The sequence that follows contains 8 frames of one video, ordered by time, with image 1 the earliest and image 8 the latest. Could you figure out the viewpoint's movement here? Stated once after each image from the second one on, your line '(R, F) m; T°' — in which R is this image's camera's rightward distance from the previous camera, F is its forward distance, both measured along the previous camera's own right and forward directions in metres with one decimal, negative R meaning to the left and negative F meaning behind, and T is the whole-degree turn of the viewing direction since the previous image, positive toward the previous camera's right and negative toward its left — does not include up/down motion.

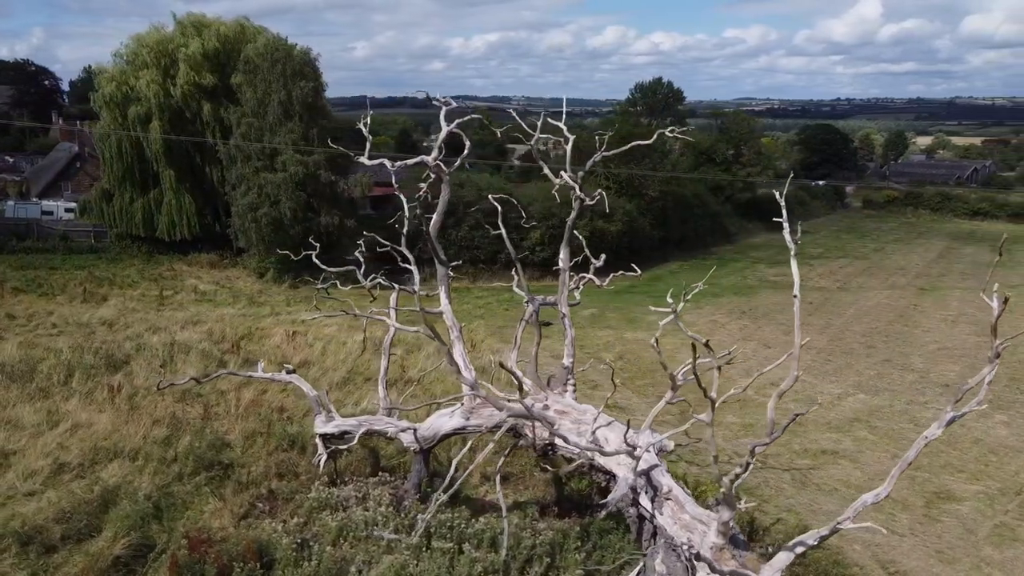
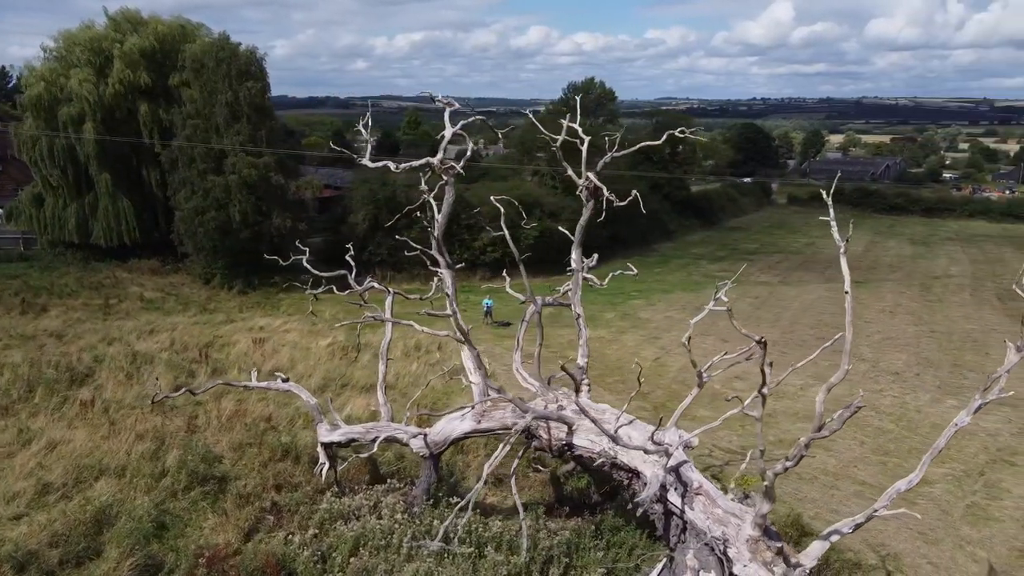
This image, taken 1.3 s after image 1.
(-0.5, 0.0) m; +5°
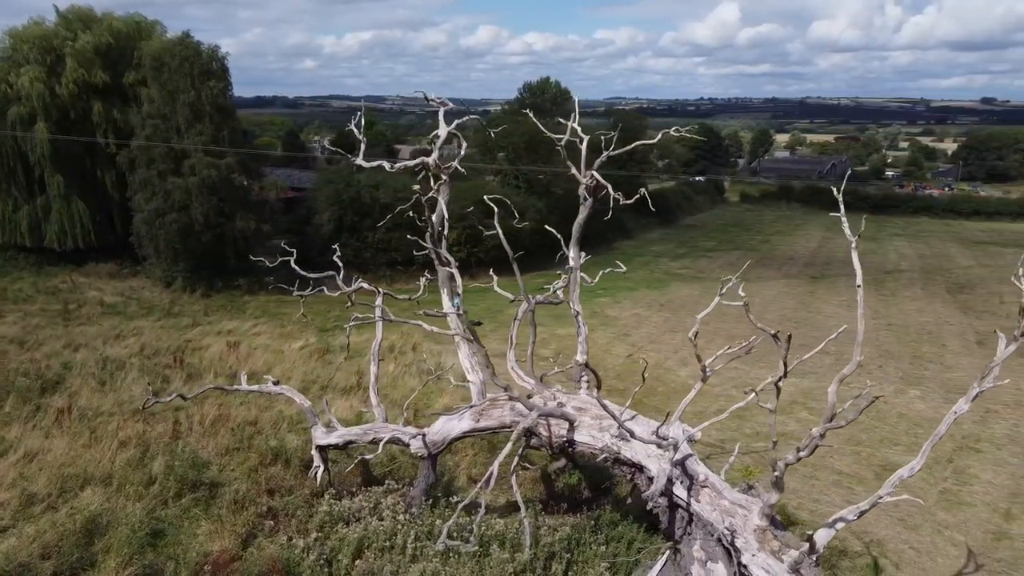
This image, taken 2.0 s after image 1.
(-0.3, 0.0) m; +3°
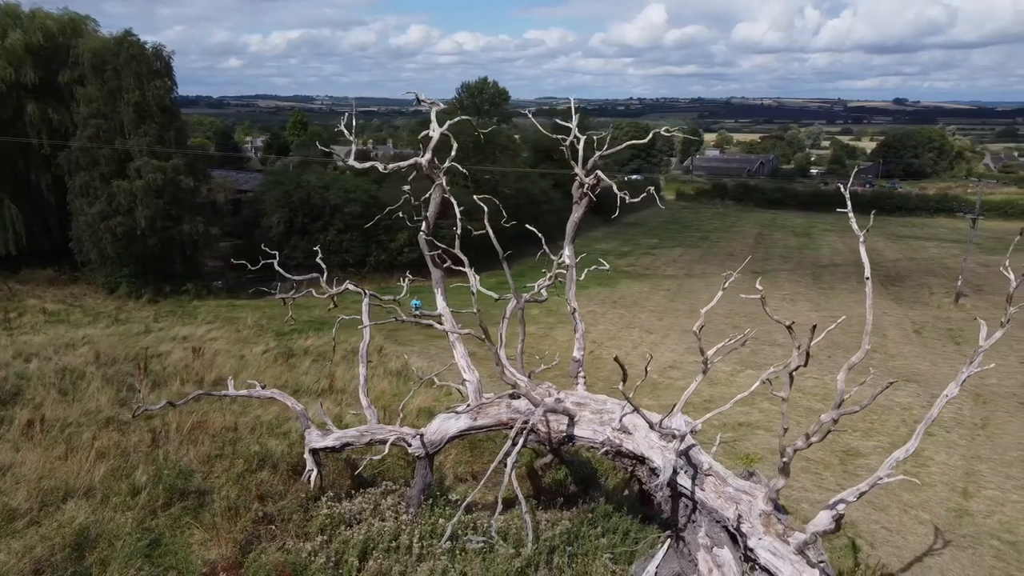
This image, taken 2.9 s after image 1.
(-0.4, 0.0) m; +4°
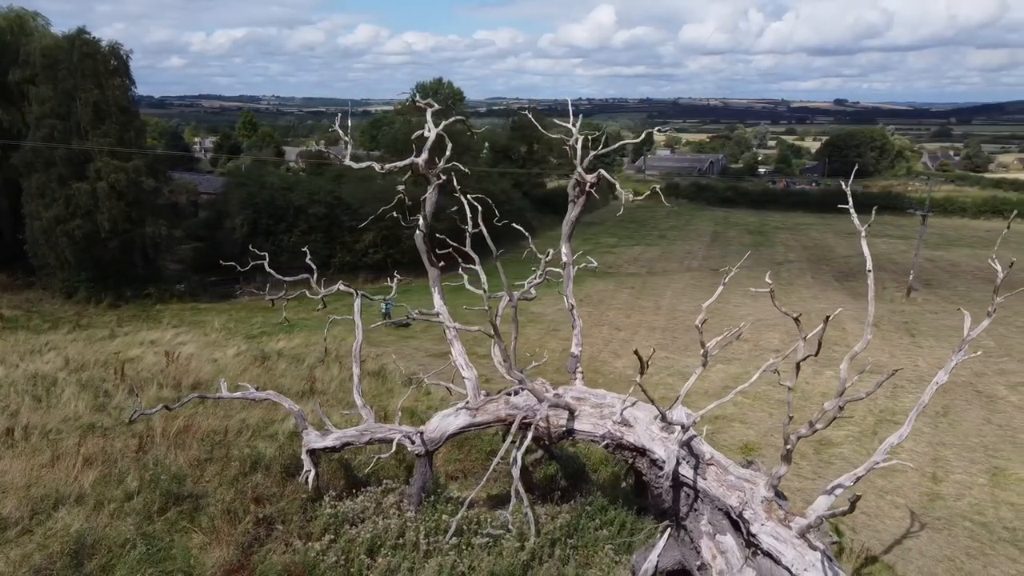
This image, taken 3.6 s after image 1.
(-0.3, -0.1) m; +3°
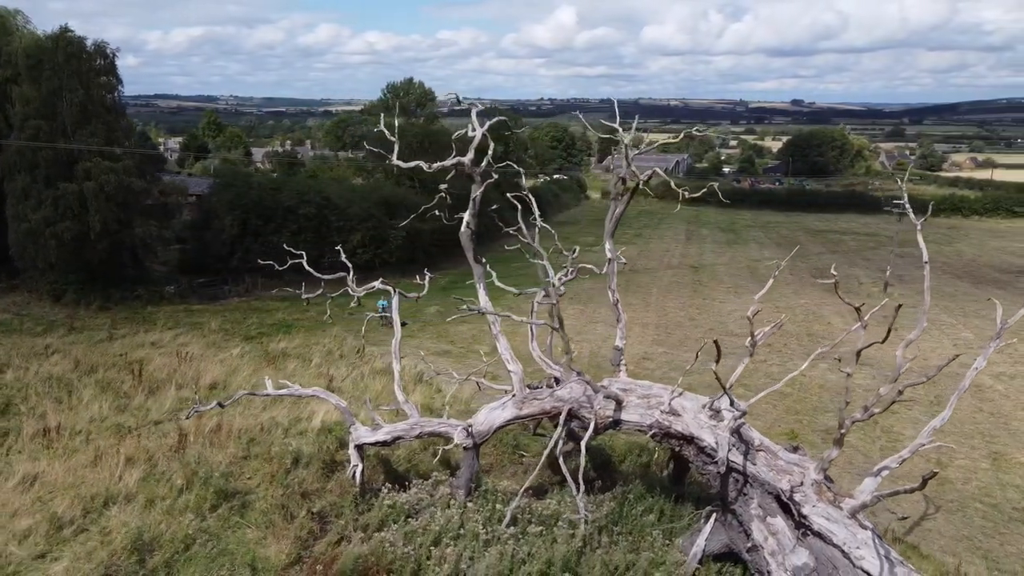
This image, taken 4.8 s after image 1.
(-0.5, -0.1) m; +2°
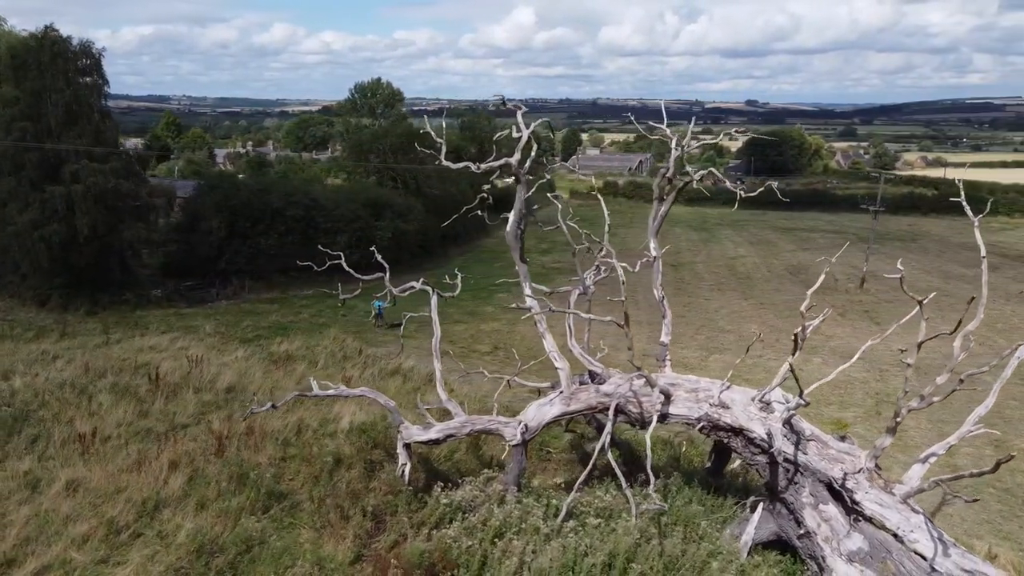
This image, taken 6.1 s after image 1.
(-0.6, -0.1) m; +2°
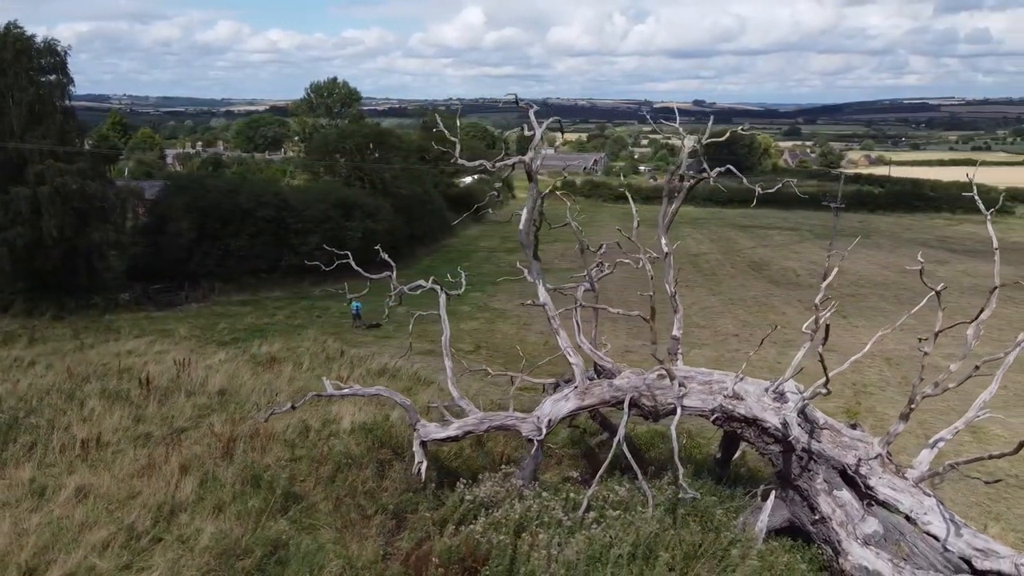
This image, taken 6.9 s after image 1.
(-0.4, -0.1) m; +3°
